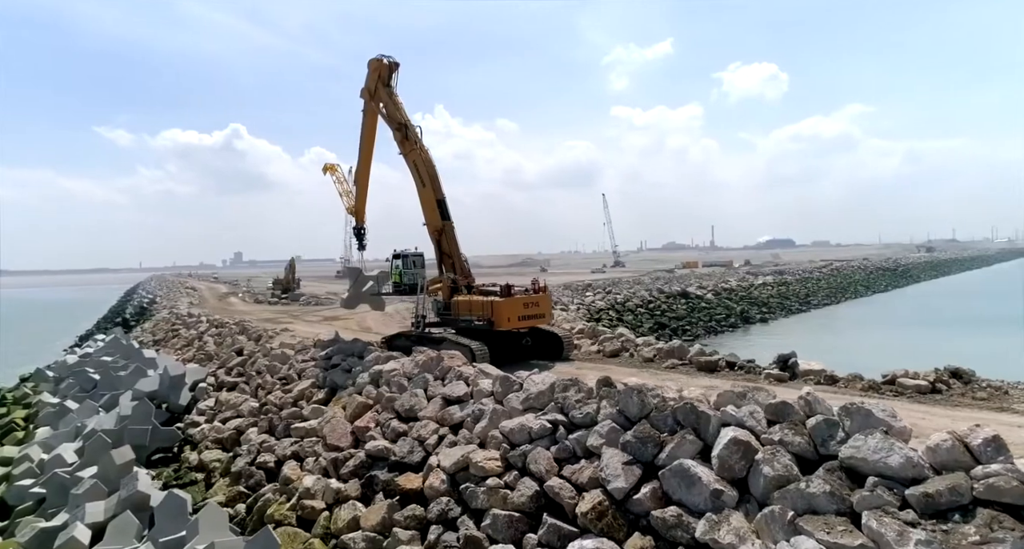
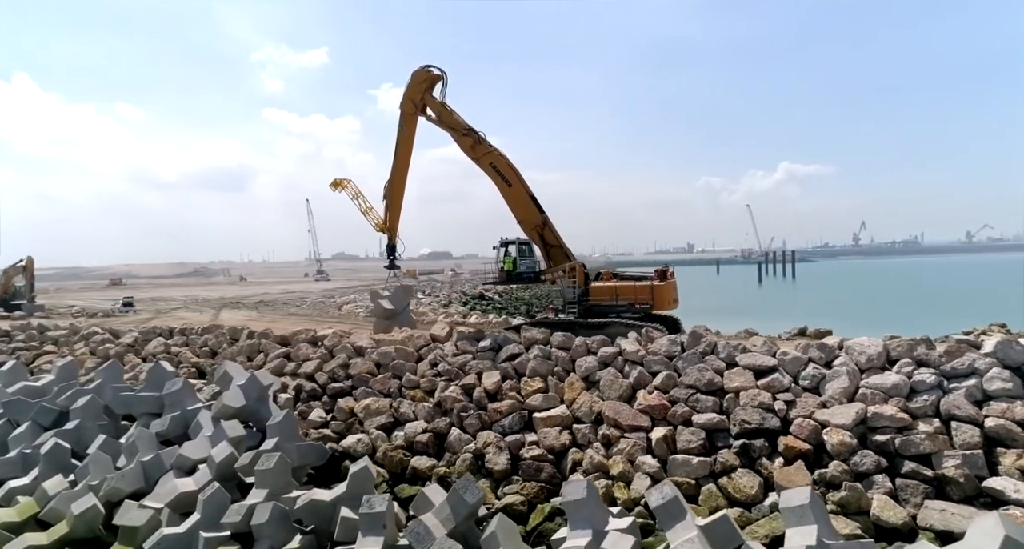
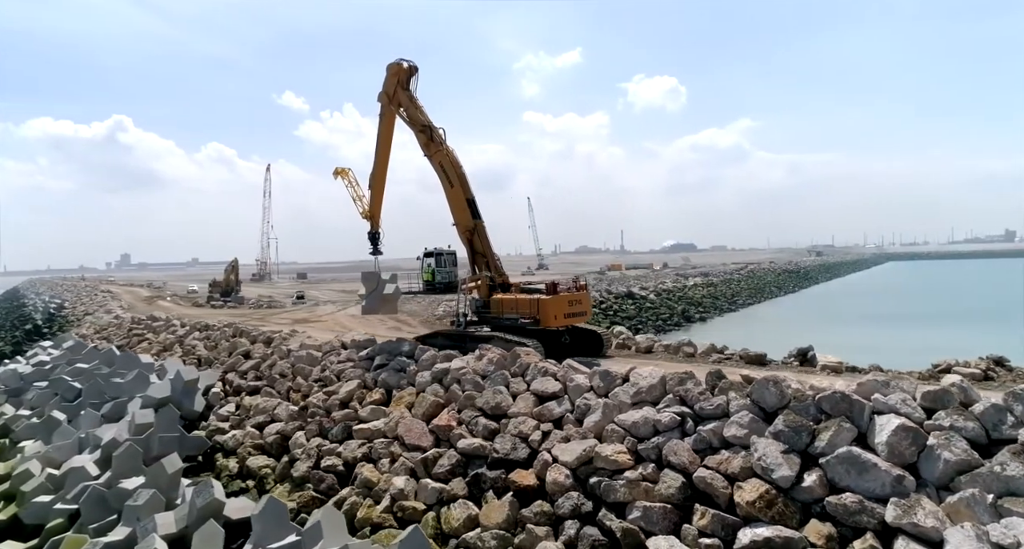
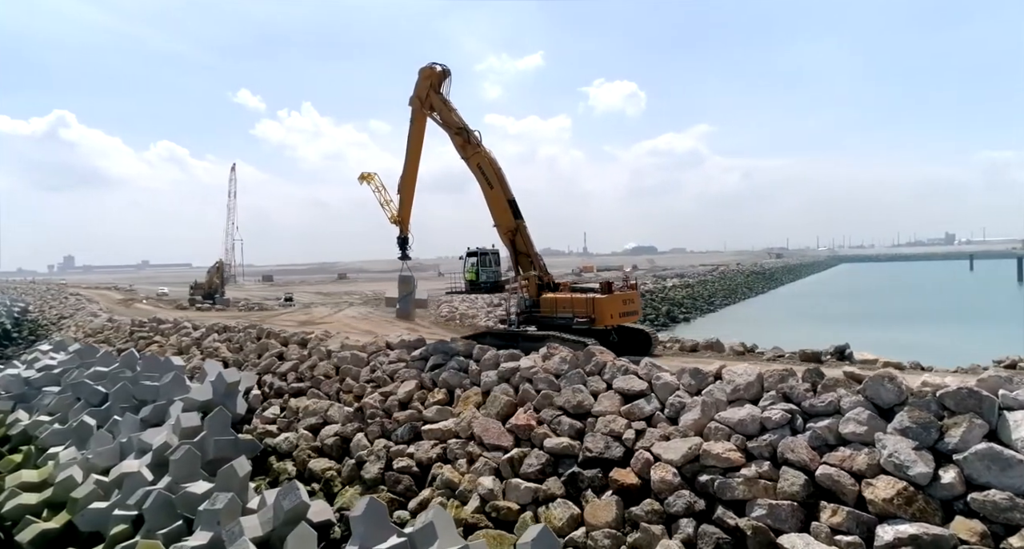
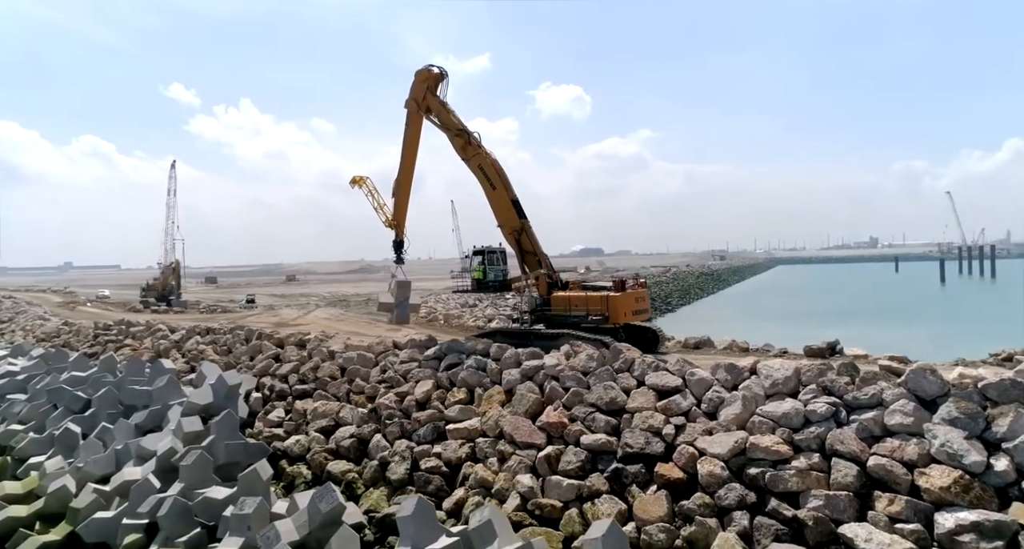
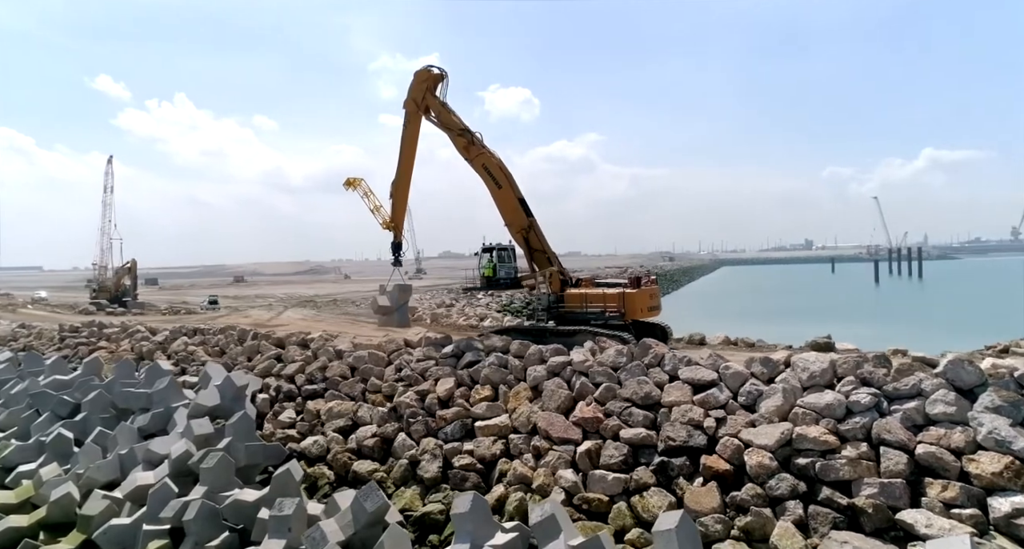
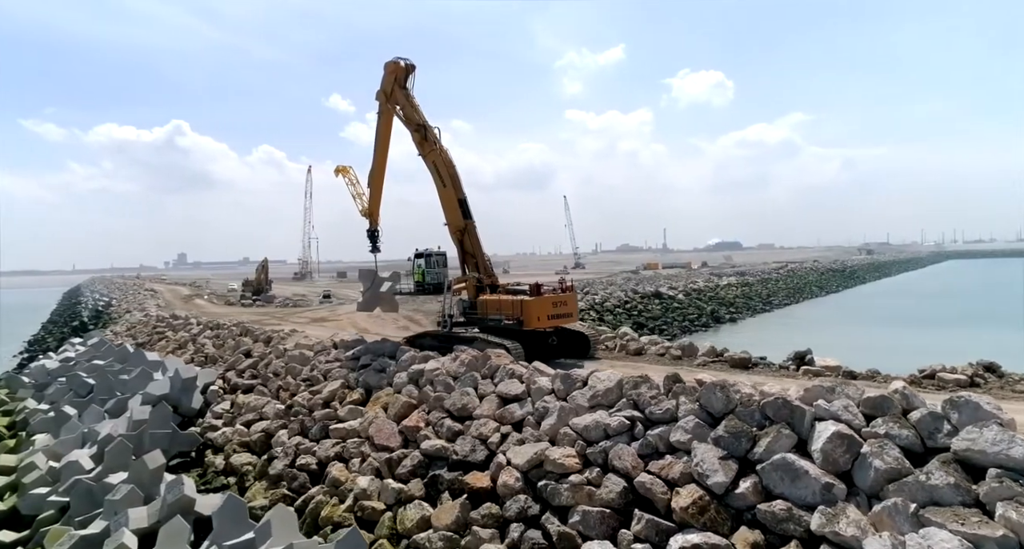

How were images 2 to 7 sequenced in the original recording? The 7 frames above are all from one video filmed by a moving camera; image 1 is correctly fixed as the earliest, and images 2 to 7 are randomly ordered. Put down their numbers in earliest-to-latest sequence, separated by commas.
7, 3, 4, 5, 6, 2
